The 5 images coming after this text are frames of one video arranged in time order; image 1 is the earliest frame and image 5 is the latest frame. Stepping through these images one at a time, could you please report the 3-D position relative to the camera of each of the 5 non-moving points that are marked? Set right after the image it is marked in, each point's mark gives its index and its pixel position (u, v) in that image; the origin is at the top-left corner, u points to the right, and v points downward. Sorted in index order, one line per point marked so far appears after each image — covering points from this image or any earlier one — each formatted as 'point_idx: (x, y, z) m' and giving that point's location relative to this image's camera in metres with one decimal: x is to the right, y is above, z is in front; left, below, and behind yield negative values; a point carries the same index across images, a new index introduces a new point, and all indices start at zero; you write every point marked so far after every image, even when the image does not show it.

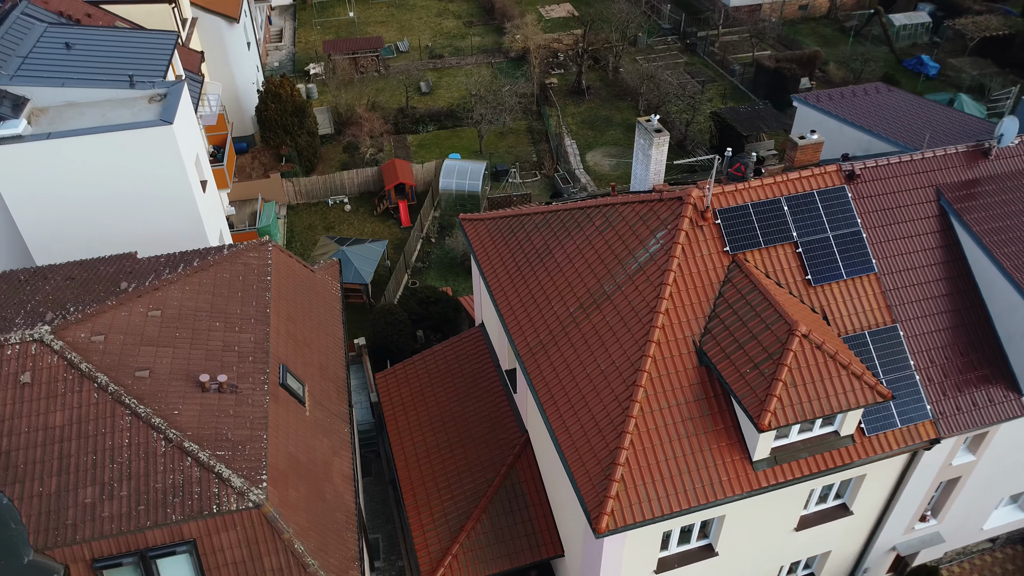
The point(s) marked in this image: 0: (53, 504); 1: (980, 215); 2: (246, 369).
0: (-5.9, -3.0, +10.5) m
1: (+9.1, +1.4, +15.2) m
2: (-4.0, -1.3, +12.6) m
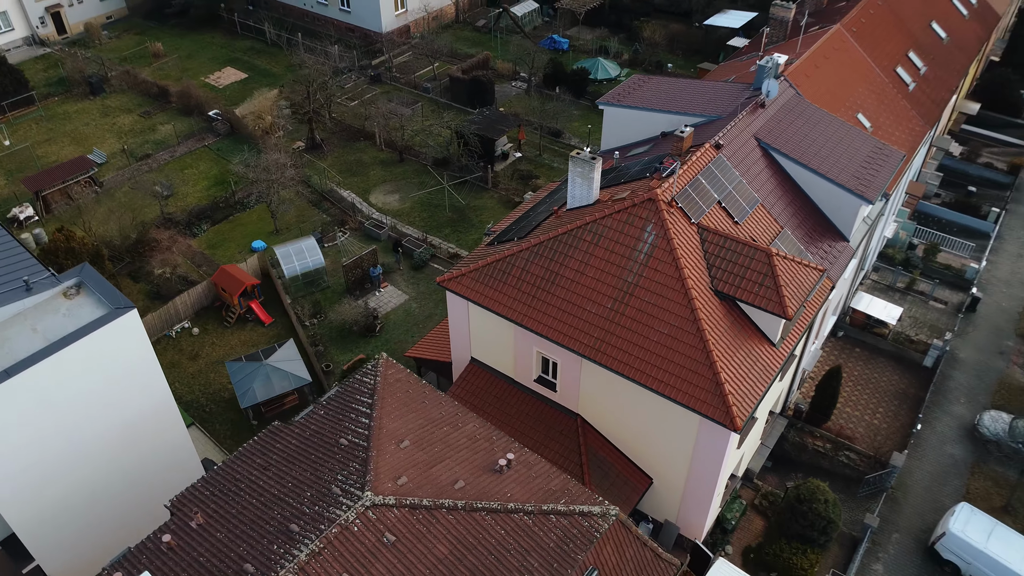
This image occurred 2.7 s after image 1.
0: (0.0, -5.1, +12.8) m
1: (+8.1, +4.3, +23.4) m
2: (-0.1, -3.0, +15.4) m
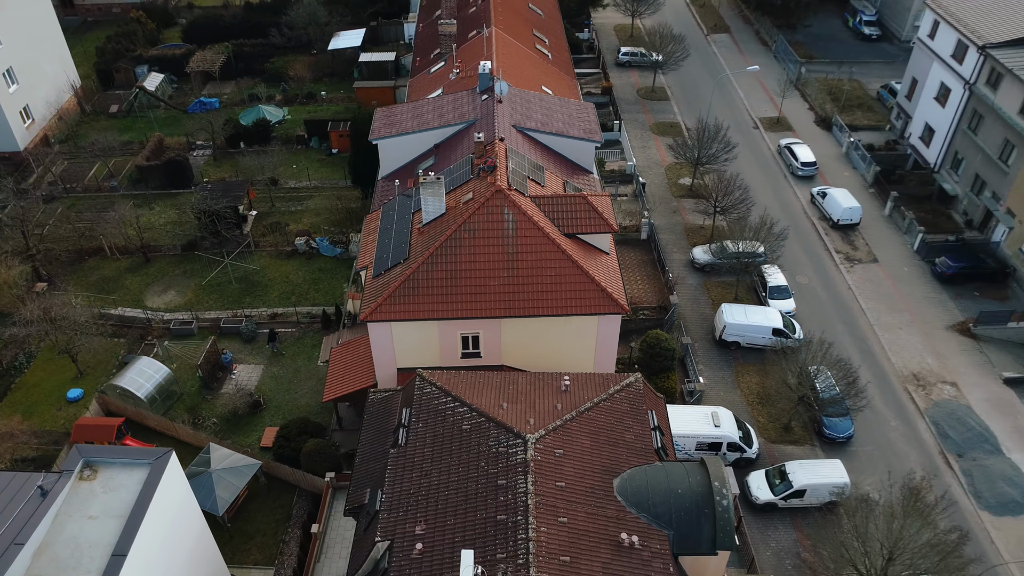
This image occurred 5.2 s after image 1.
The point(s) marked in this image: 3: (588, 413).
0: (+3.1, -4.0, +19.6) m
1: (+0.7, +6.7, +31.7) m
2: (+1.0, -2.4, +21.6) m
3: (+1.9, -3.2, +20.0) m
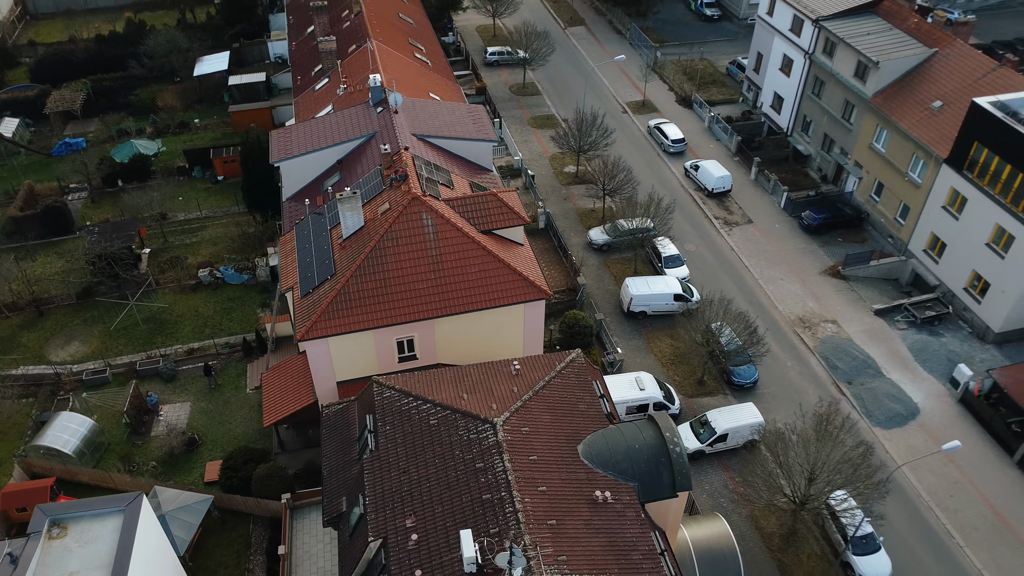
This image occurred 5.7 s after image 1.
0: (+2.1, -3.5, +21.5) m
1: (-3.5, +6.7, +32.9) m
2: (-0.4, -2.3, +23.0) m
3: (+0.8, -2.8, +21.6) m
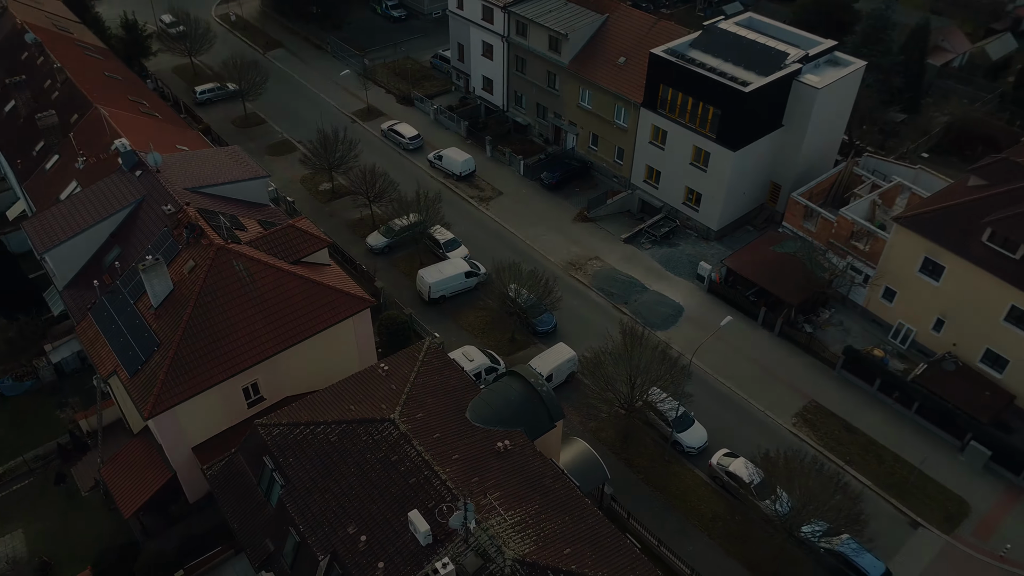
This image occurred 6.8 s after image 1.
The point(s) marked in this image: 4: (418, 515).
0: (-1.5, -3.1, +24.4) m
1: (-13.2, +4.5, +32.9) m
2: (-4.7, -2.7, +25.0) m
3: (-2.9, -2.8, +24.1) m
4: (-2.3, -5.5, +19.2) m
